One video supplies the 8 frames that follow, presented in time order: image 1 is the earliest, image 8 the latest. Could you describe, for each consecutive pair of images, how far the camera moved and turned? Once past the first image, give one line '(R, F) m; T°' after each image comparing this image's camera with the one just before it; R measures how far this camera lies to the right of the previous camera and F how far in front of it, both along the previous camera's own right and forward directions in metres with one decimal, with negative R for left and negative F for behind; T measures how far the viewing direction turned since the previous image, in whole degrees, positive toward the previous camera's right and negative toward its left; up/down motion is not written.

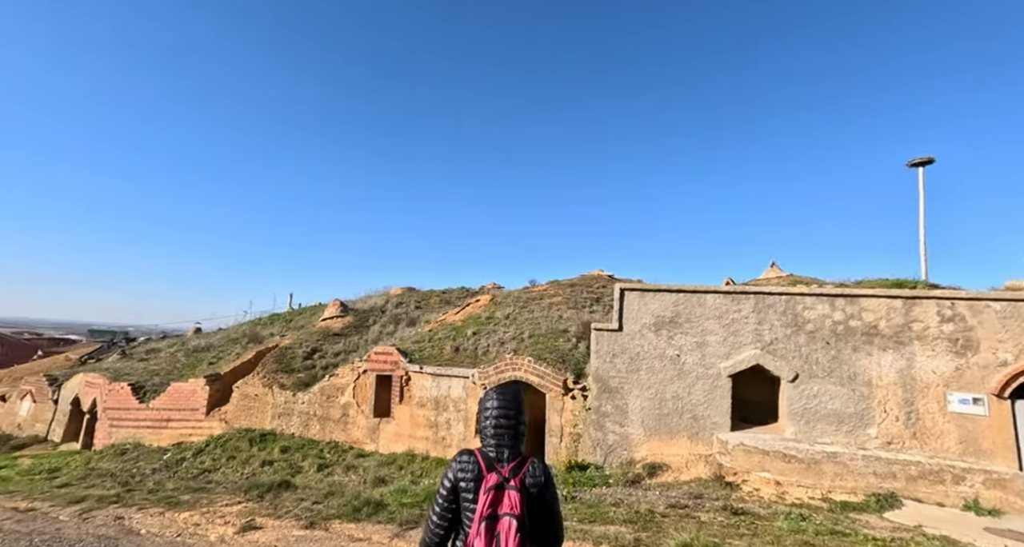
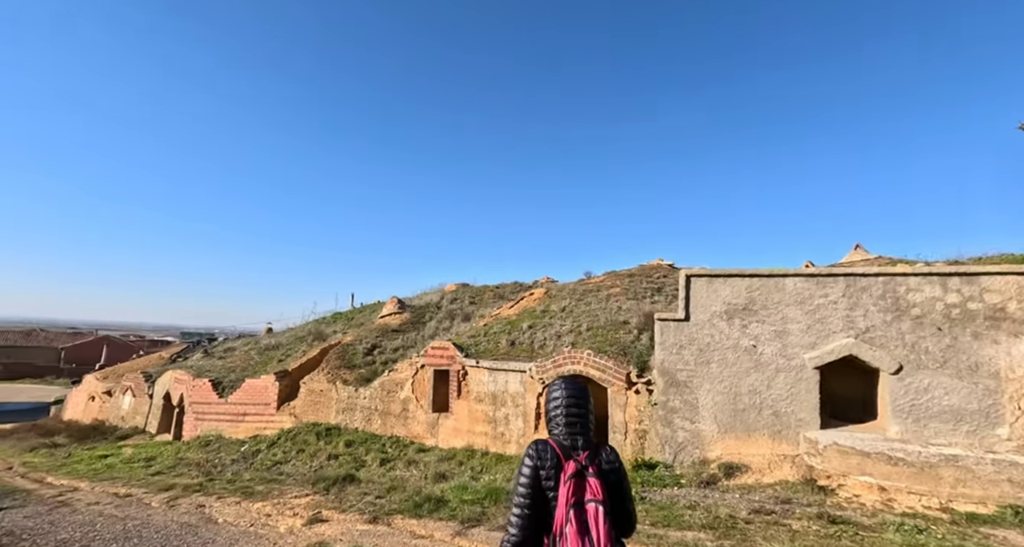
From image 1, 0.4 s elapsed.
(-0.1, +0.3) m; -6°
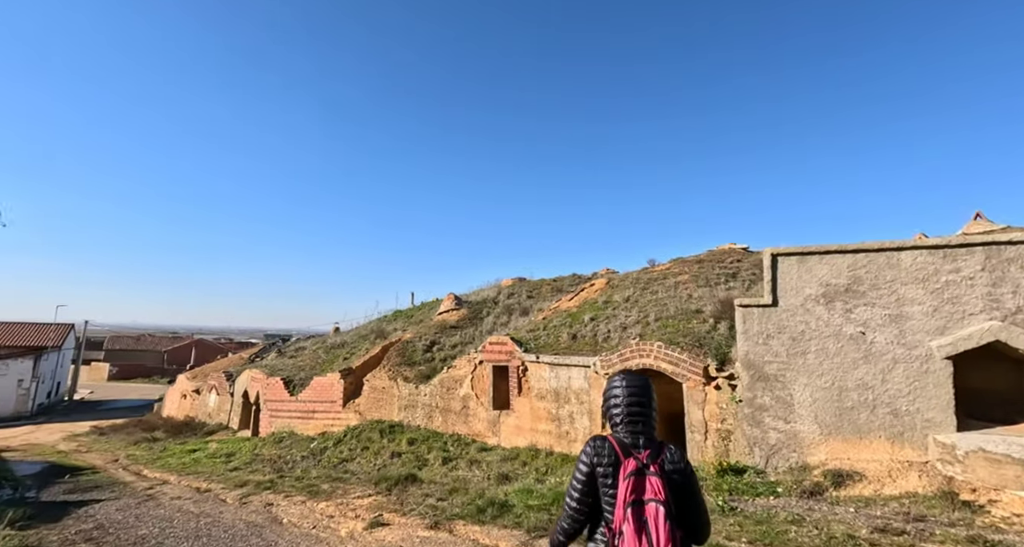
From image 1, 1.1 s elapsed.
(-0.1, +0.6) m; -7°
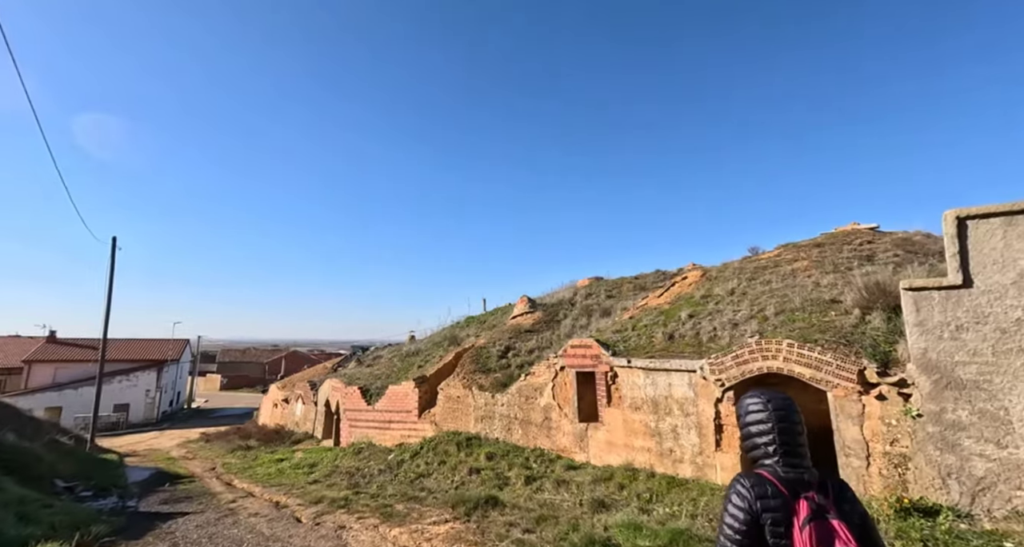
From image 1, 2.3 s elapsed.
(-0.3, +1.2) m; -8°
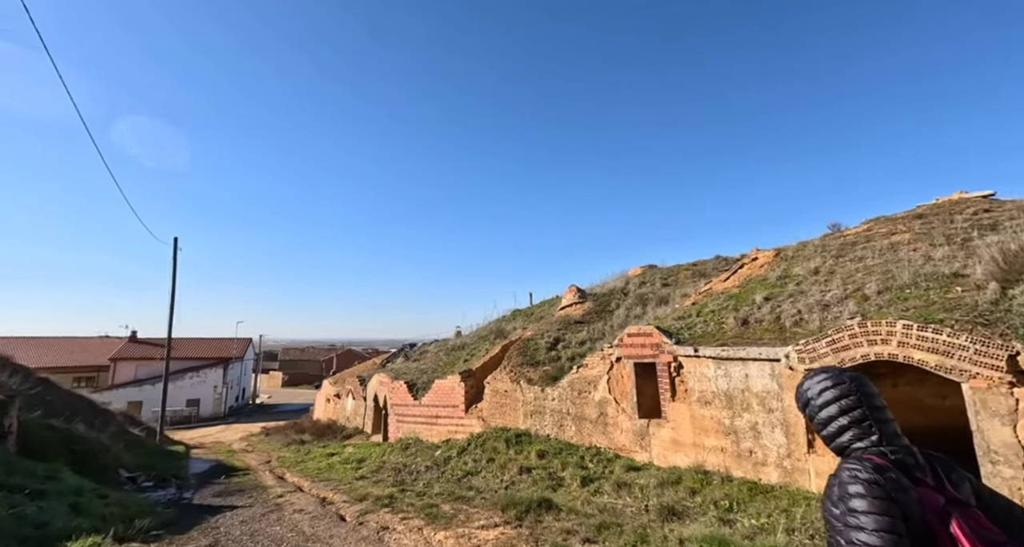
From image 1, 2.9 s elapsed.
(-0.1, +0.8) m; -5°
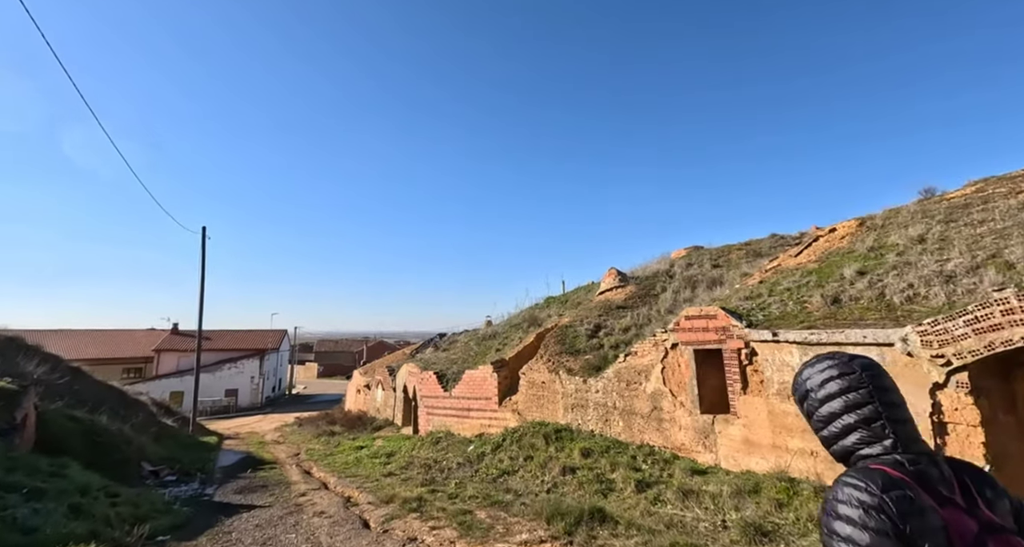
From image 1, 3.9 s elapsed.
(-0.2, +1.2) m; -3°
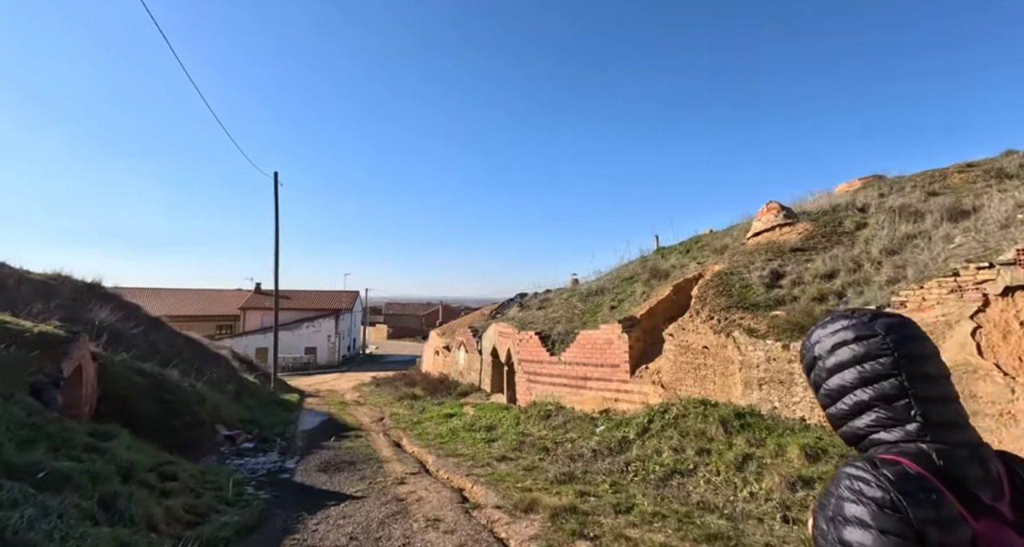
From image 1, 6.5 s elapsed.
(-1.8, +3.1) m; -7°
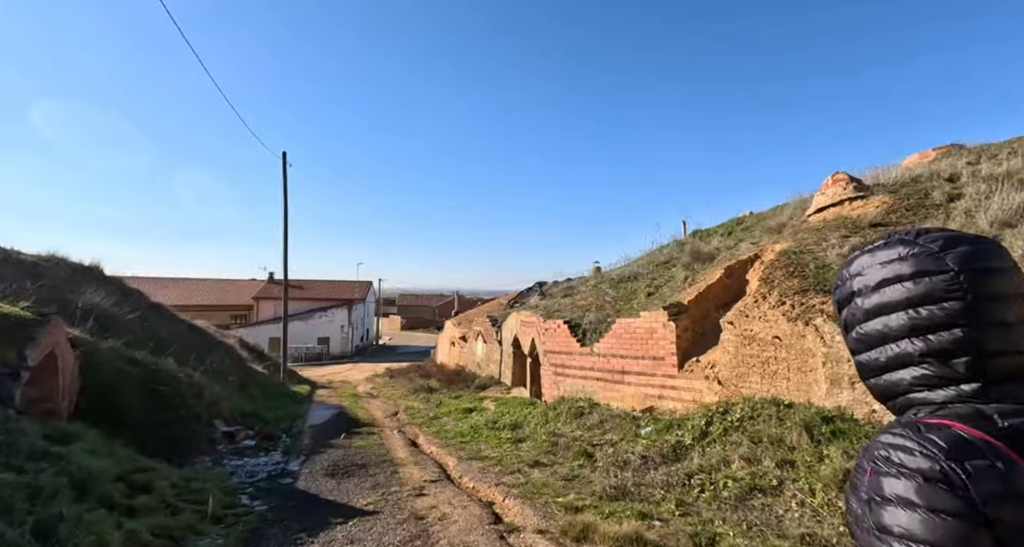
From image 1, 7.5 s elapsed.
(-0.4, +1.4) m; -1°
